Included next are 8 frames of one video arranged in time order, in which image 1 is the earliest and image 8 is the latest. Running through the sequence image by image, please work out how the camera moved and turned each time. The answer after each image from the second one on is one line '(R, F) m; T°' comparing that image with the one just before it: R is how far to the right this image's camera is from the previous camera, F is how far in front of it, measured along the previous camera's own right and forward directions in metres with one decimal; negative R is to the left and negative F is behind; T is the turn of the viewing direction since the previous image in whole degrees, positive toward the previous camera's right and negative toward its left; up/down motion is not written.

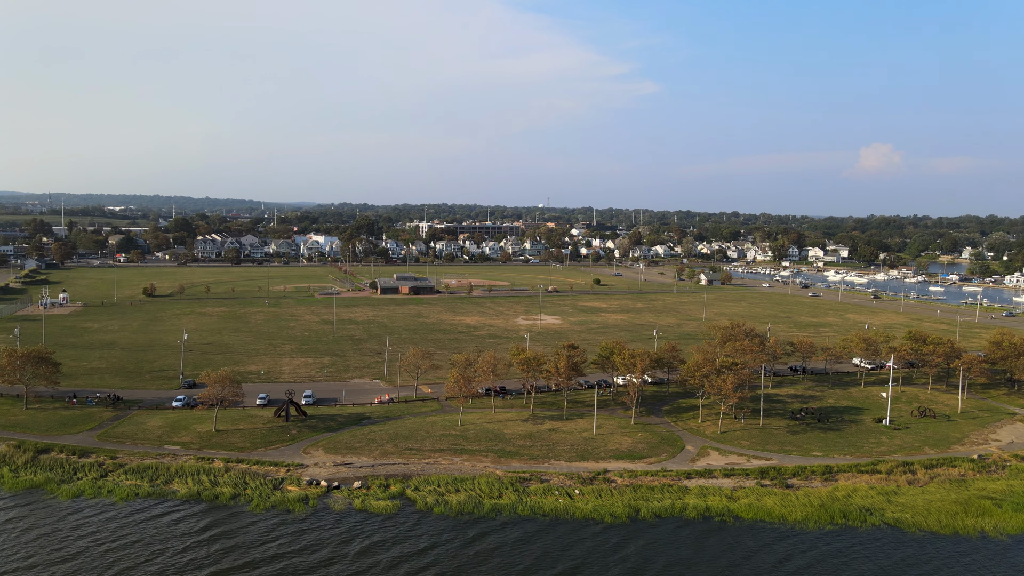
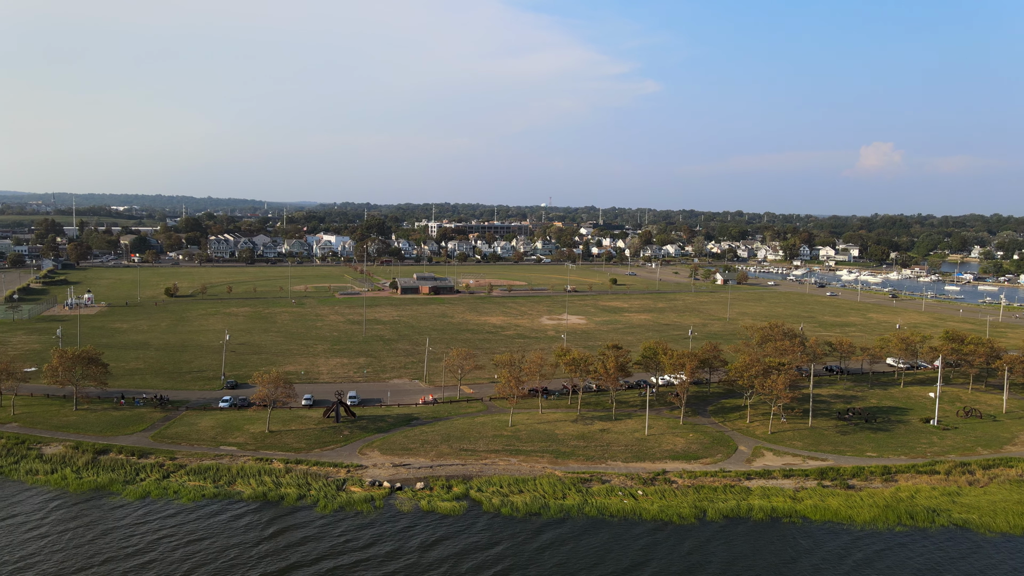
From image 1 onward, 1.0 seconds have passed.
(-1.9, 0.0) m; 0°
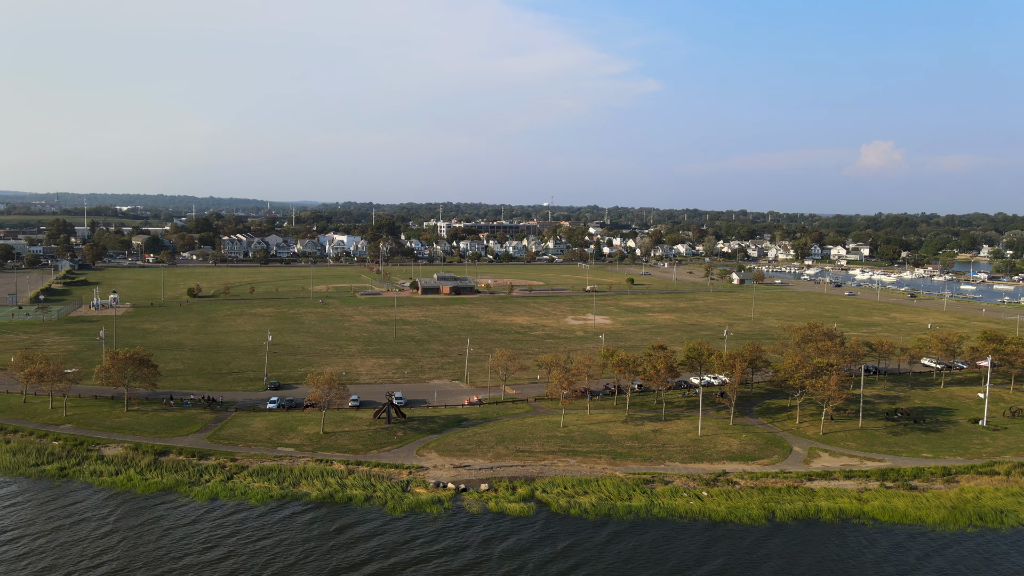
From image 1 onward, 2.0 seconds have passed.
(-2.0, 0.0) m; 0°
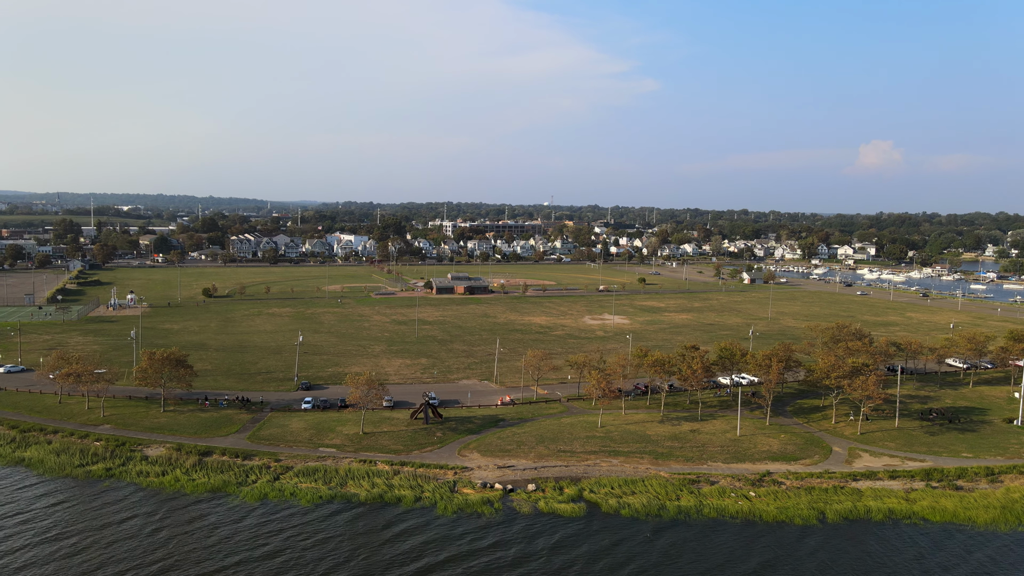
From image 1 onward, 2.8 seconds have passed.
(-1.5, 0.0) m; 0°
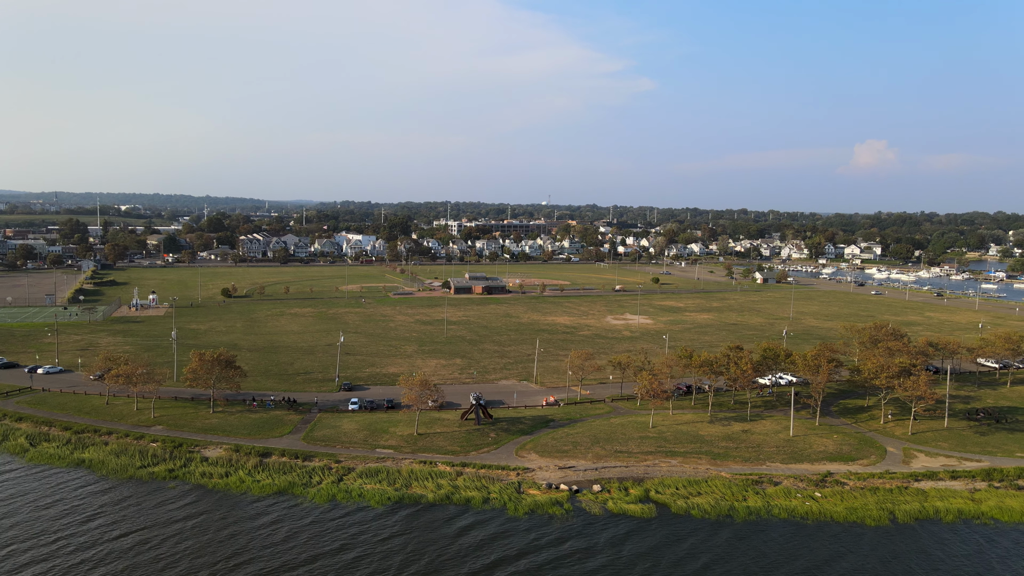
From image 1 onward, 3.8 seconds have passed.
(-2.1, 0.0) m; 0°
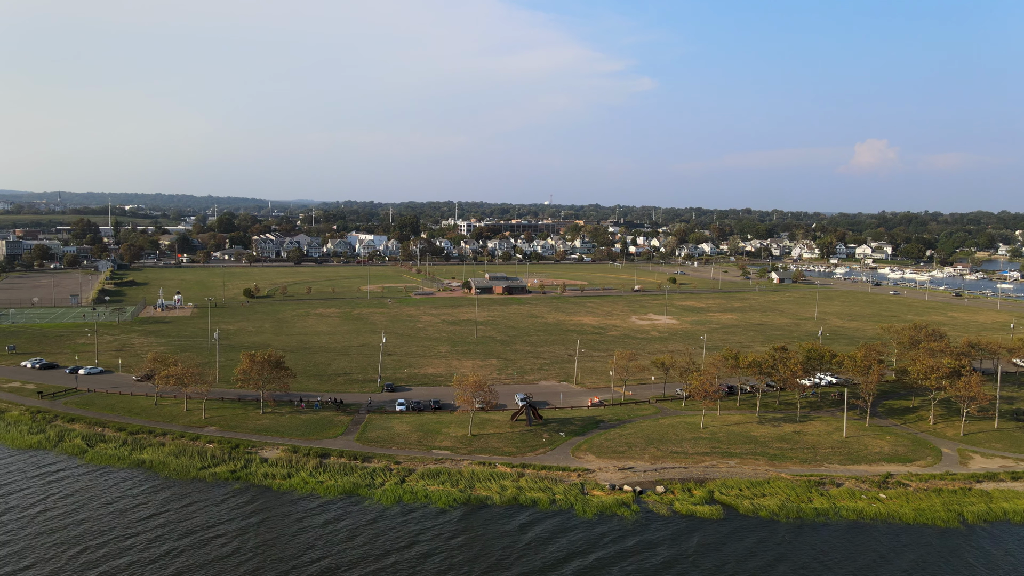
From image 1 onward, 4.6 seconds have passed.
(-1.9, 0.0) m; 0°
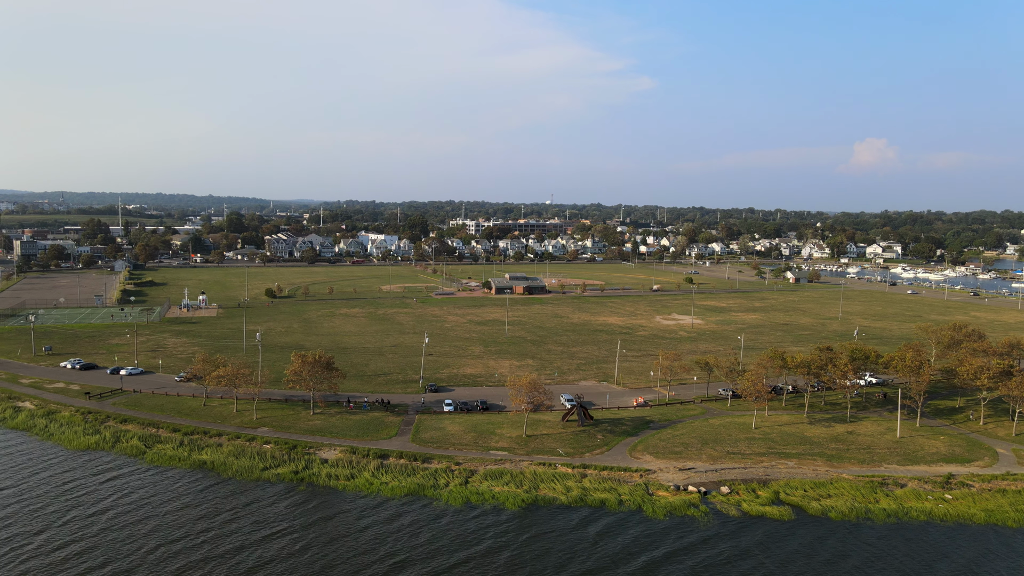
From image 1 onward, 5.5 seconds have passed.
(-2.0, 0.0) m; 0°
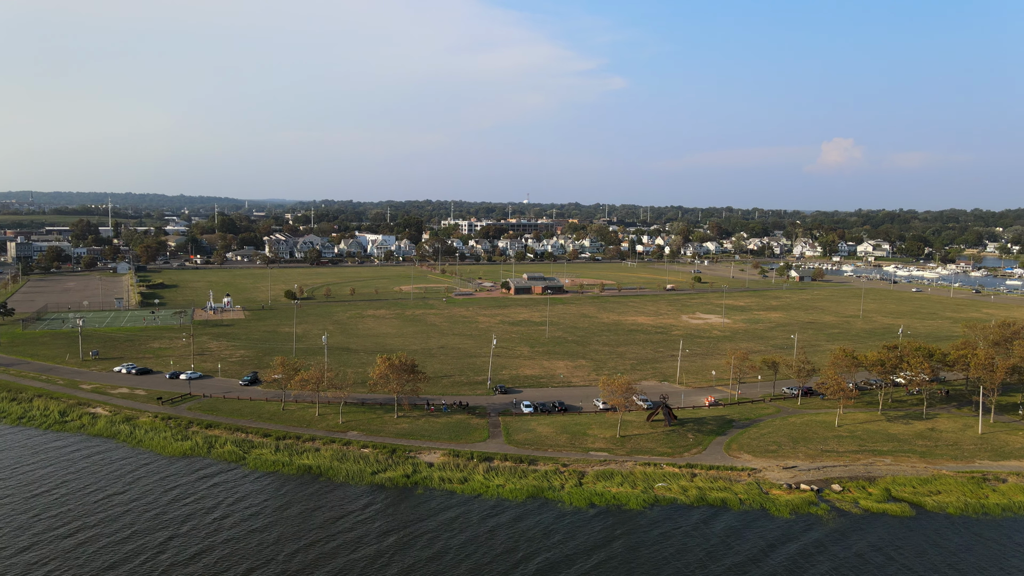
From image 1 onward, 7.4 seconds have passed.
(-4.3, +0.1) m; +2°
